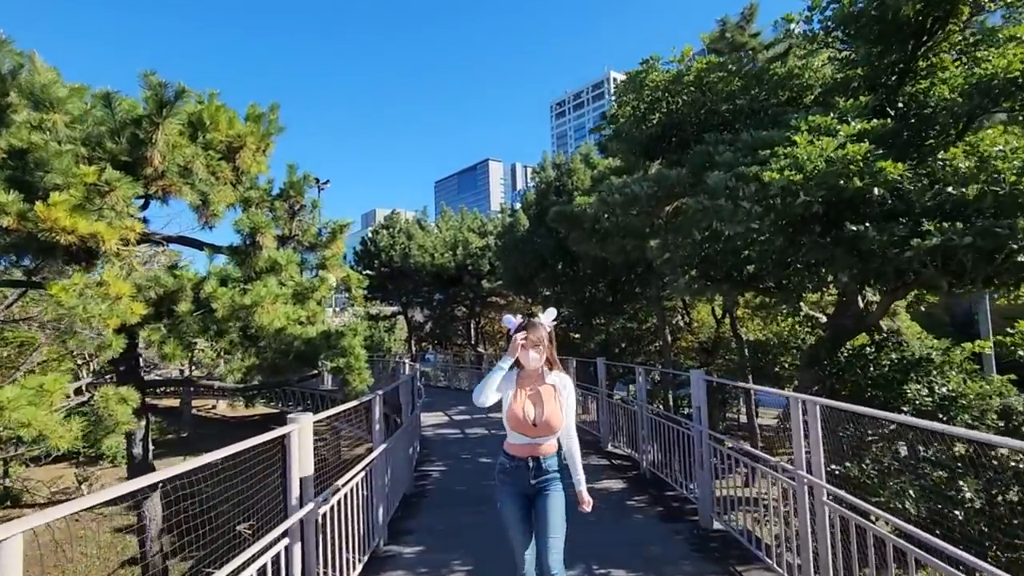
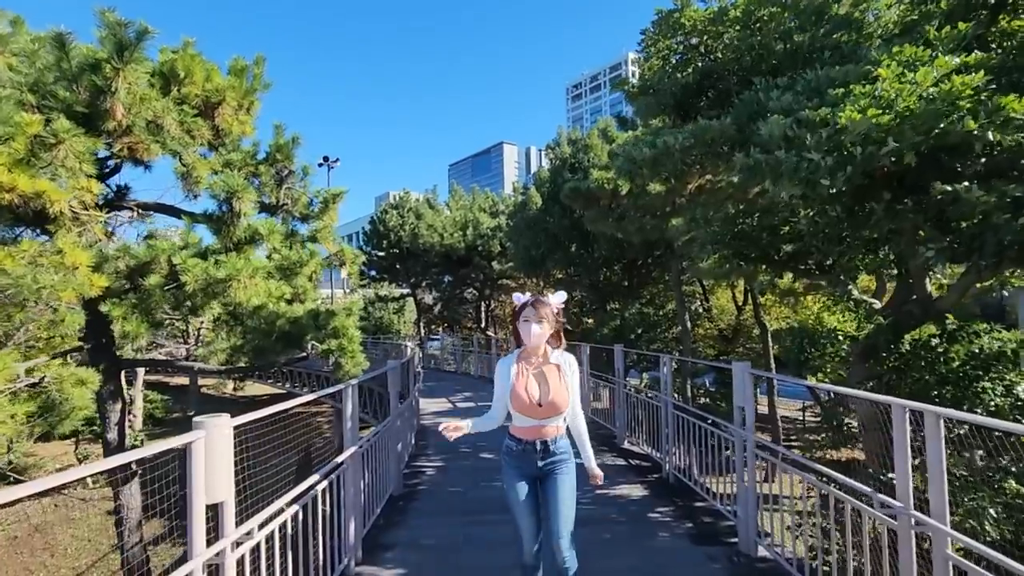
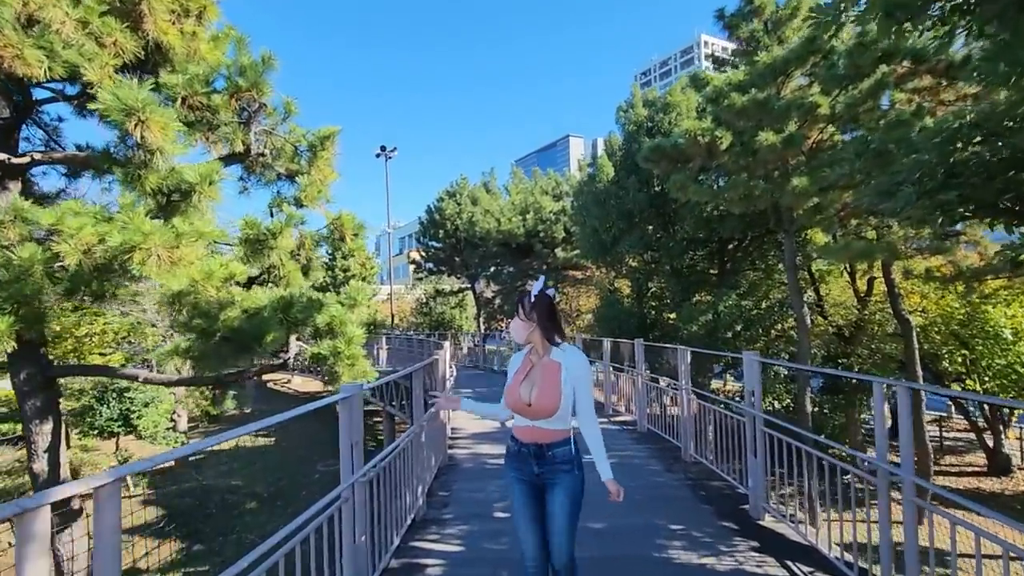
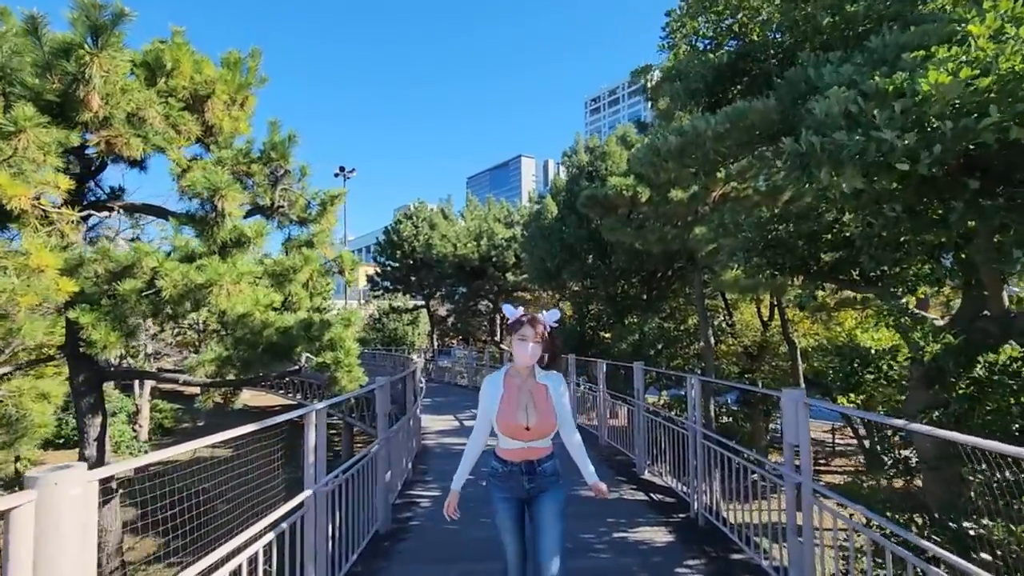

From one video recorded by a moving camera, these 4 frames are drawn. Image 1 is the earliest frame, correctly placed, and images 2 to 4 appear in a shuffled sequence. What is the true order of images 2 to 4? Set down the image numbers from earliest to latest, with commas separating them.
2, 4, 3
